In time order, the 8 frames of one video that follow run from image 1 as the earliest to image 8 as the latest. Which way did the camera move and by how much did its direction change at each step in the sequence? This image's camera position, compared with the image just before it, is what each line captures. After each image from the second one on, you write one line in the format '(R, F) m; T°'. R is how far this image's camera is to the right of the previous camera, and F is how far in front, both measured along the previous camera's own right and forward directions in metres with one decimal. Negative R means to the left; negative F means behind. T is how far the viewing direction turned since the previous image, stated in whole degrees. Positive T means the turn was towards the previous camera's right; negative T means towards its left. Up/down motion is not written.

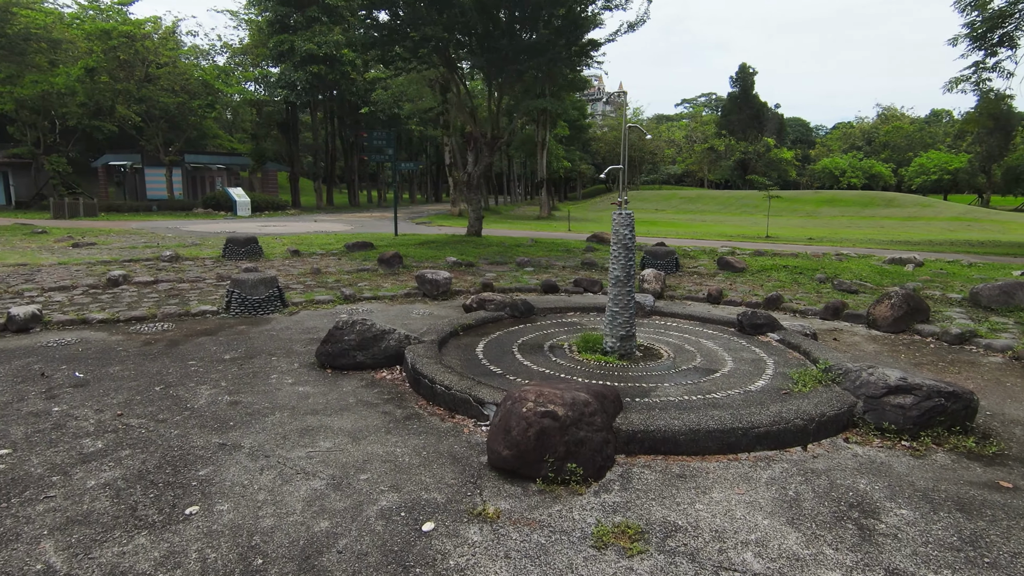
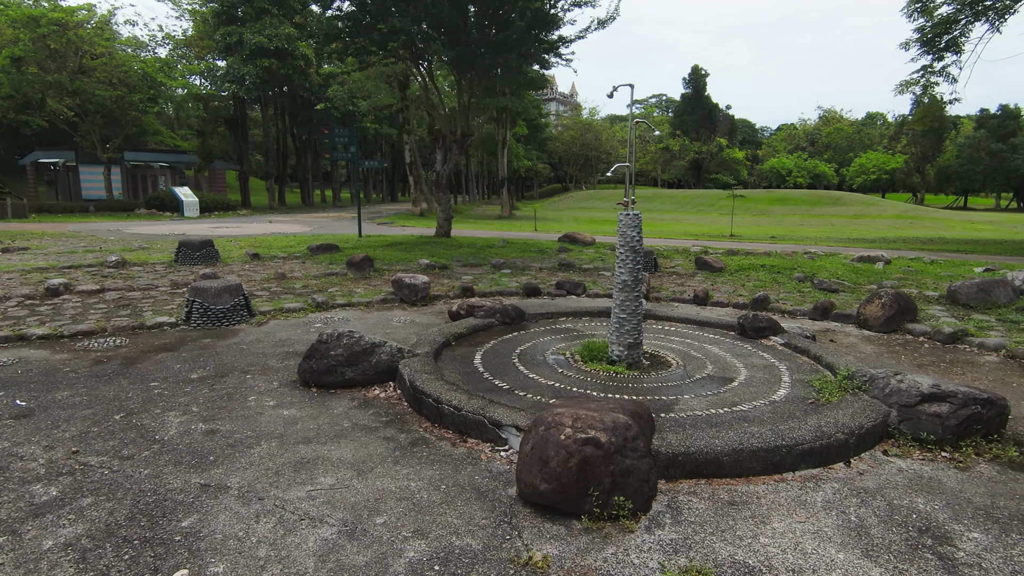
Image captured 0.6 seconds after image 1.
(-0.4, +0.4) m; +4°
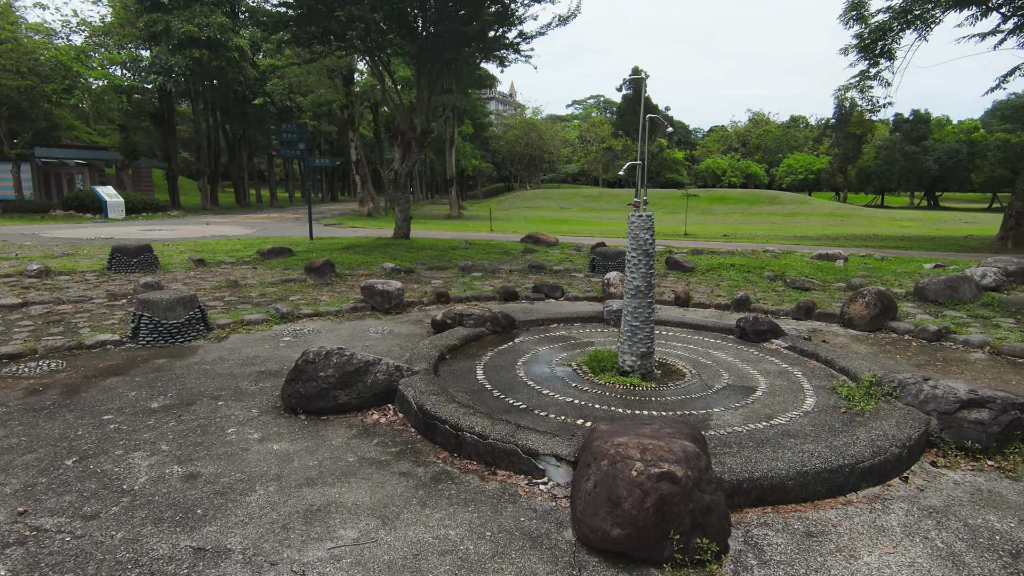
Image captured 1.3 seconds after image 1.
(-0.6, +0.5) m; +6°
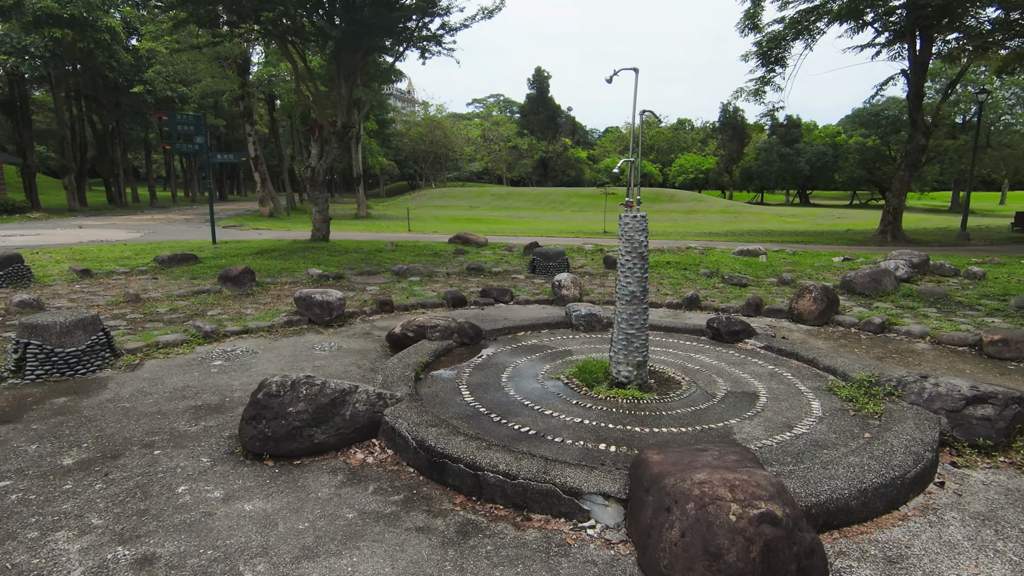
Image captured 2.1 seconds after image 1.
(-0.7, +0.5) m; +10°
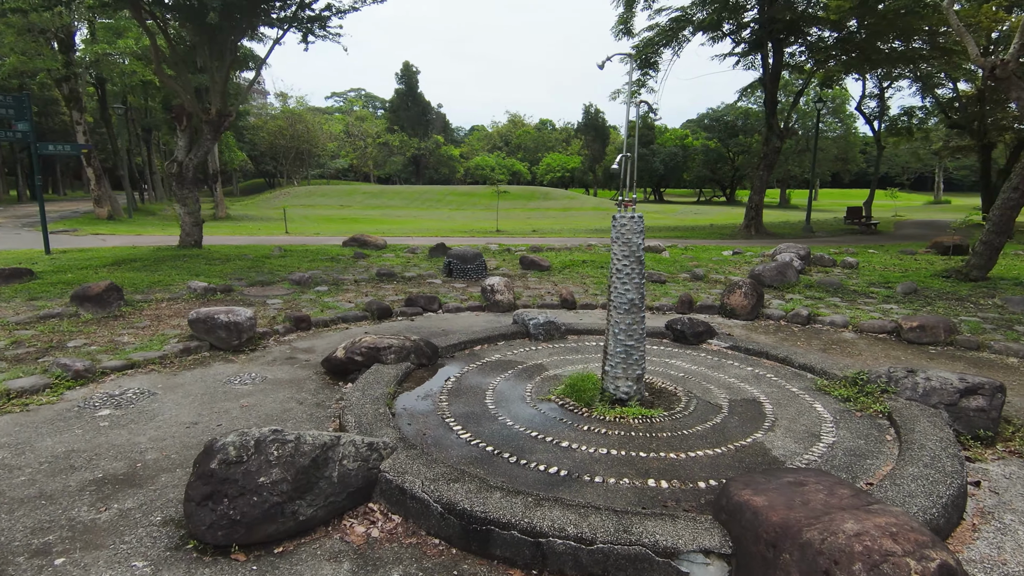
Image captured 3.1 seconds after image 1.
(-0.8, +0.7) m; +13°
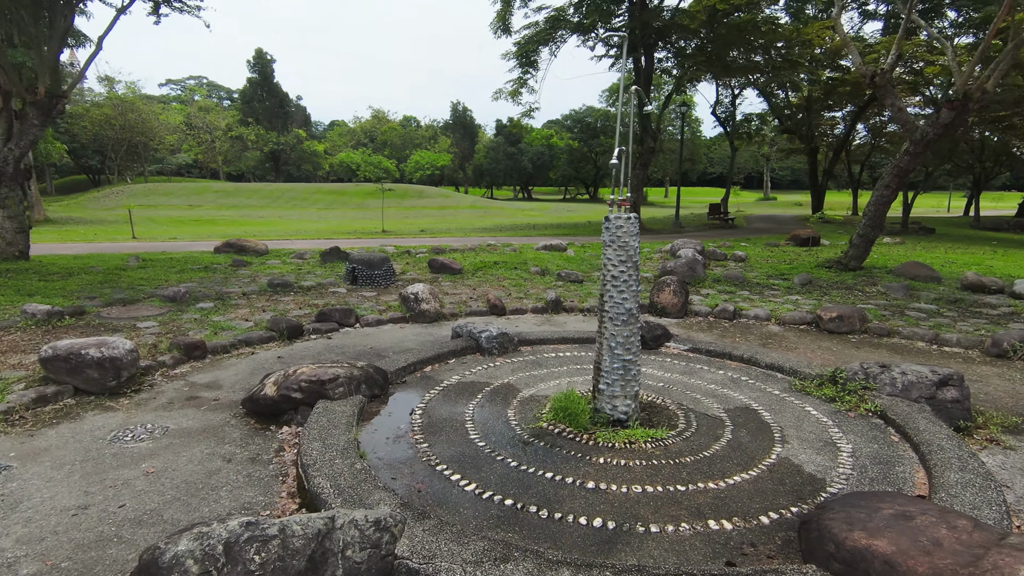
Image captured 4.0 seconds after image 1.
(-0.7, +0.7) m; +13°
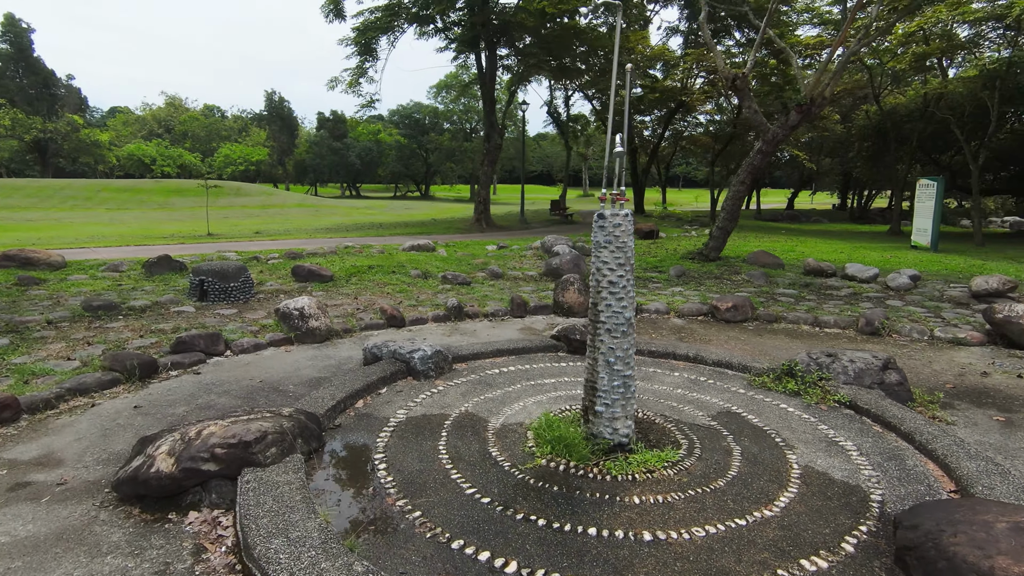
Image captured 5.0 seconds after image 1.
(-0.9, +0.8) m; +17°
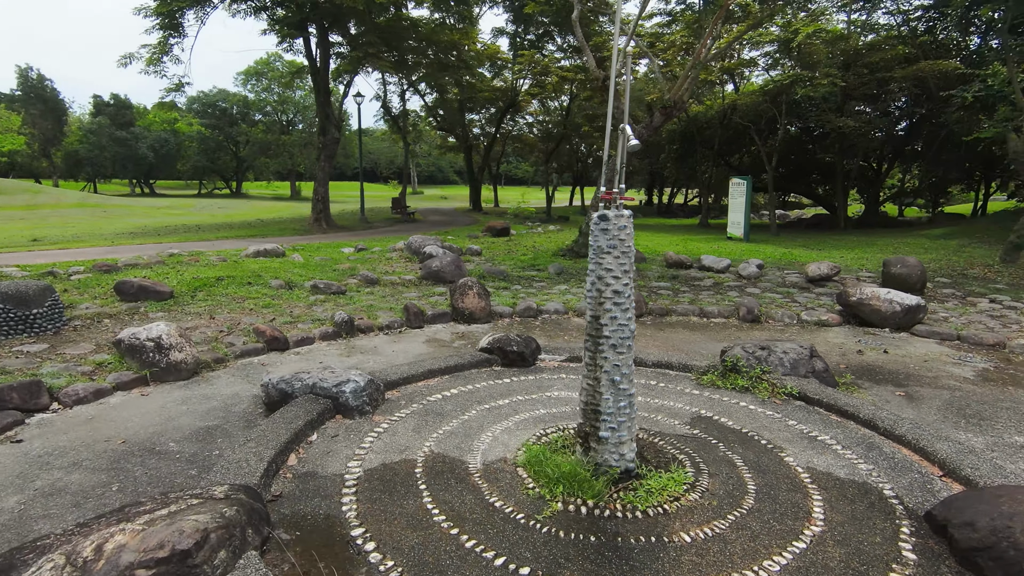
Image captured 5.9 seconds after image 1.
(-0.8, +0.7) m; +17°
